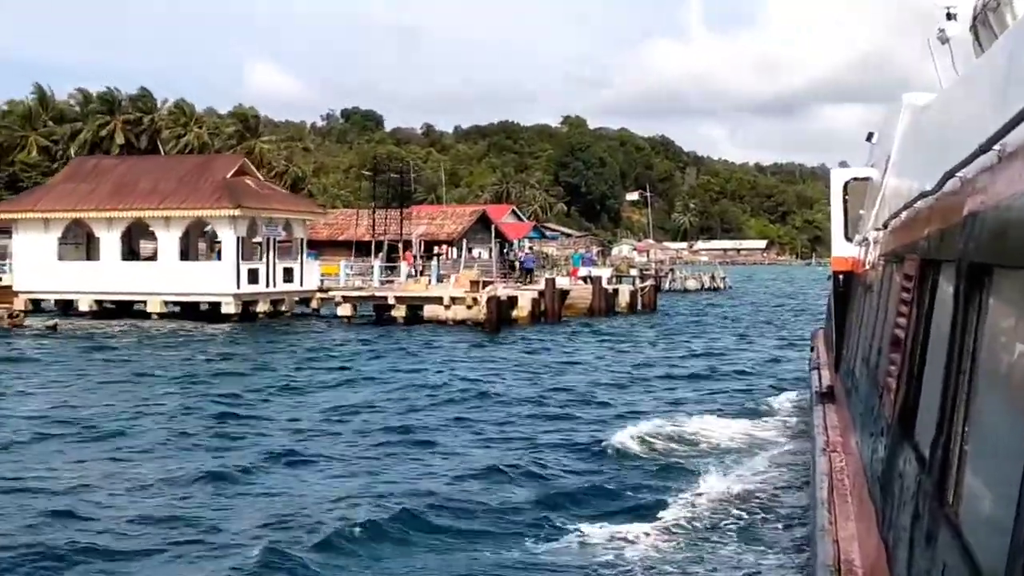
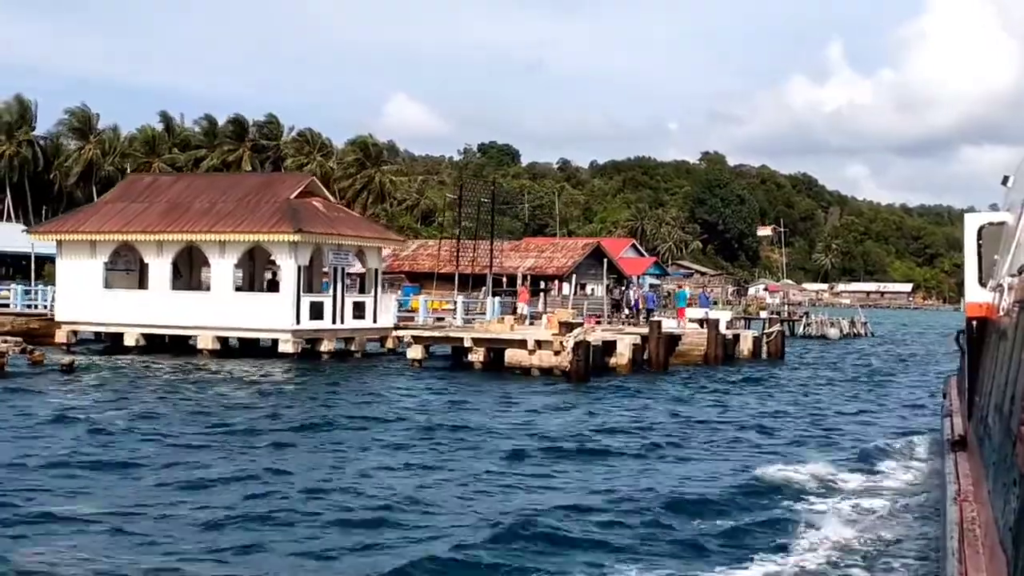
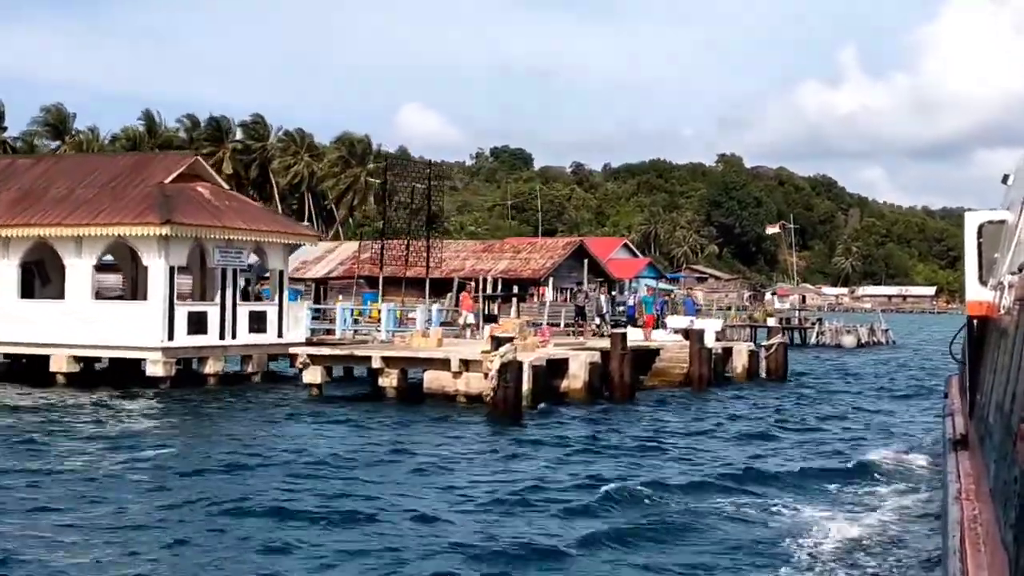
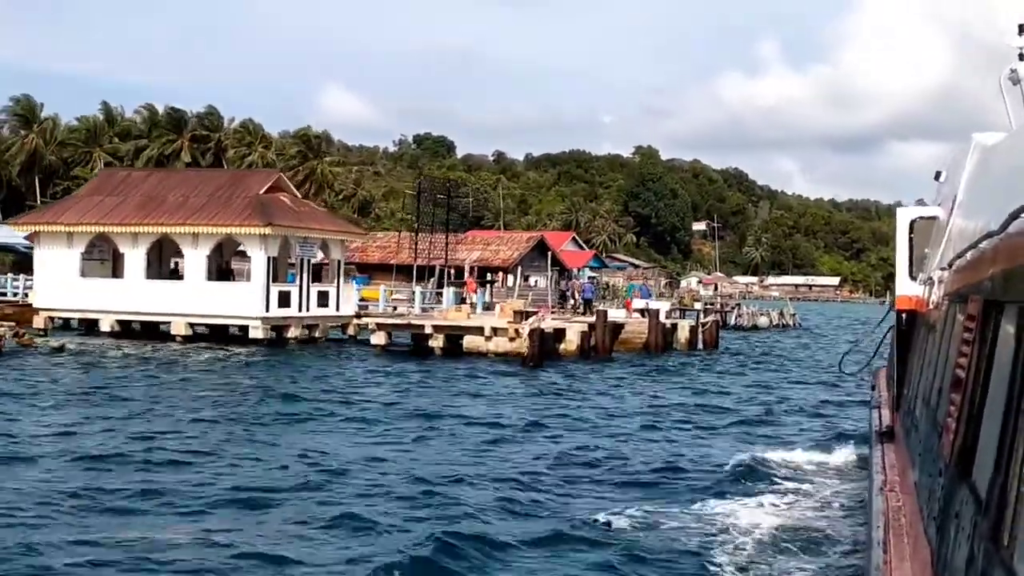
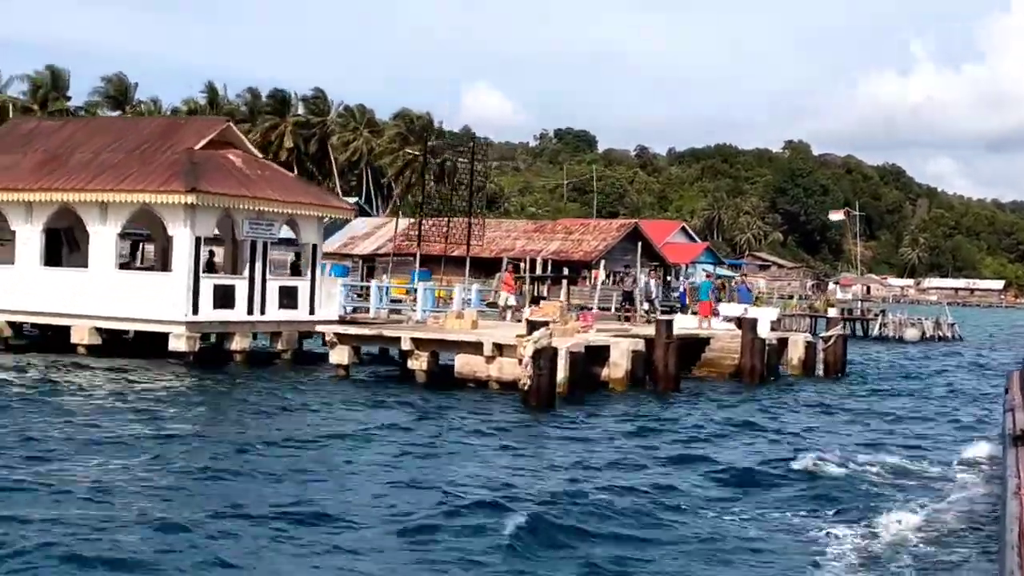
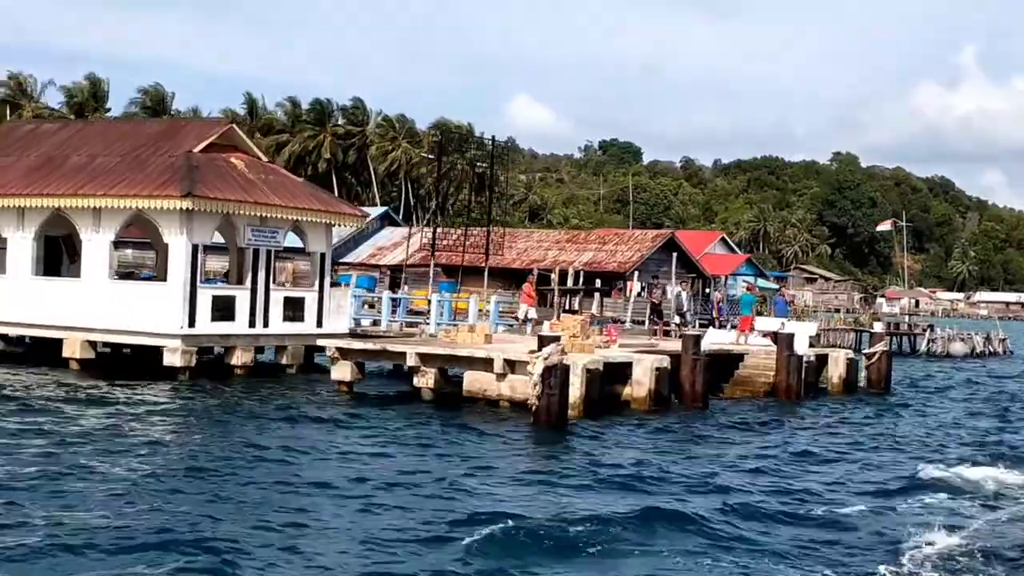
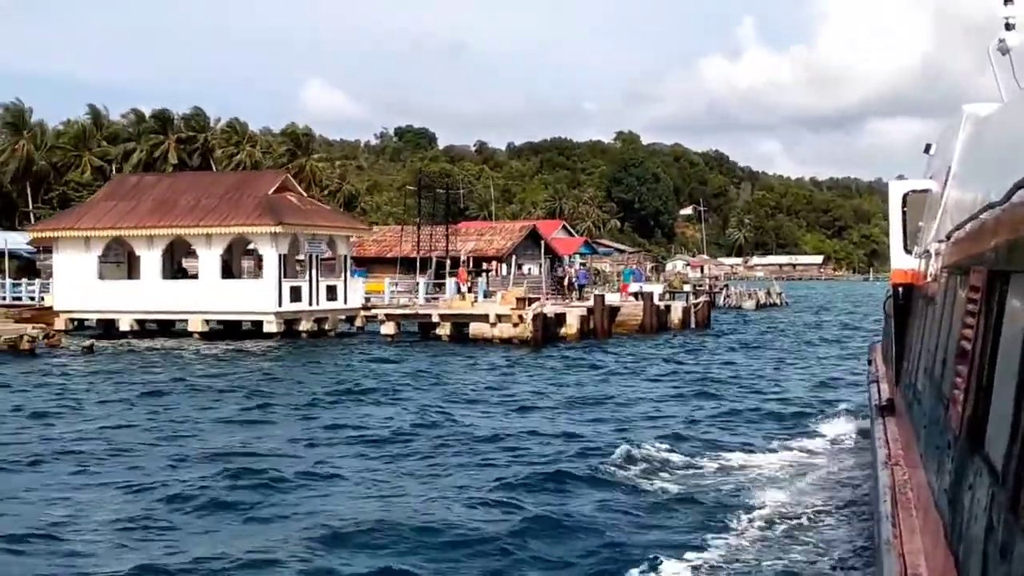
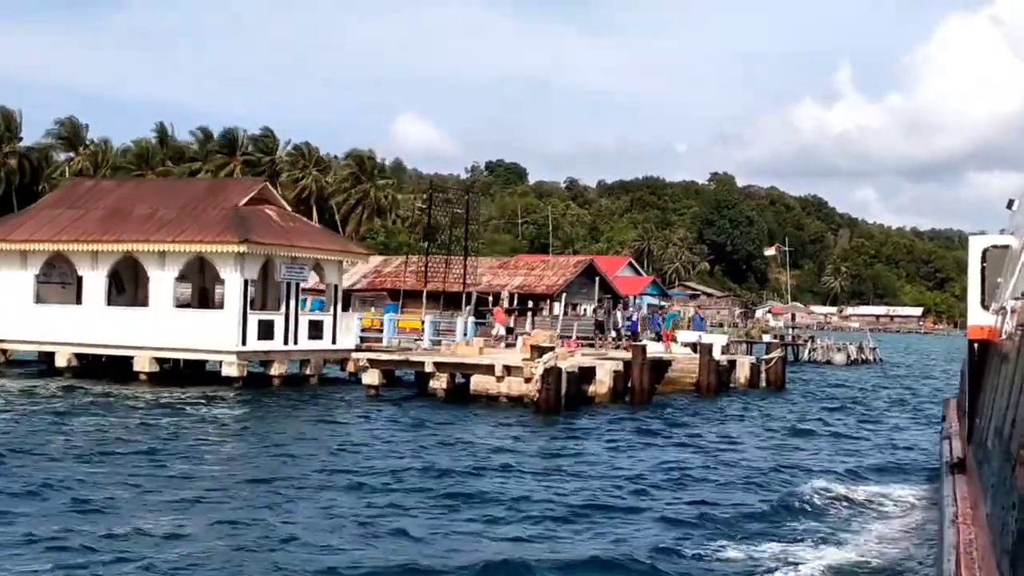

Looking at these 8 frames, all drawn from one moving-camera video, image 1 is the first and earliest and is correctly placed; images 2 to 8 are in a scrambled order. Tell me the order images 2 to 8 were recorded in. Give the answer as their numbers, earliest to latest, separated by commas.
7, 4, 2, 8, 3, 5, 6
